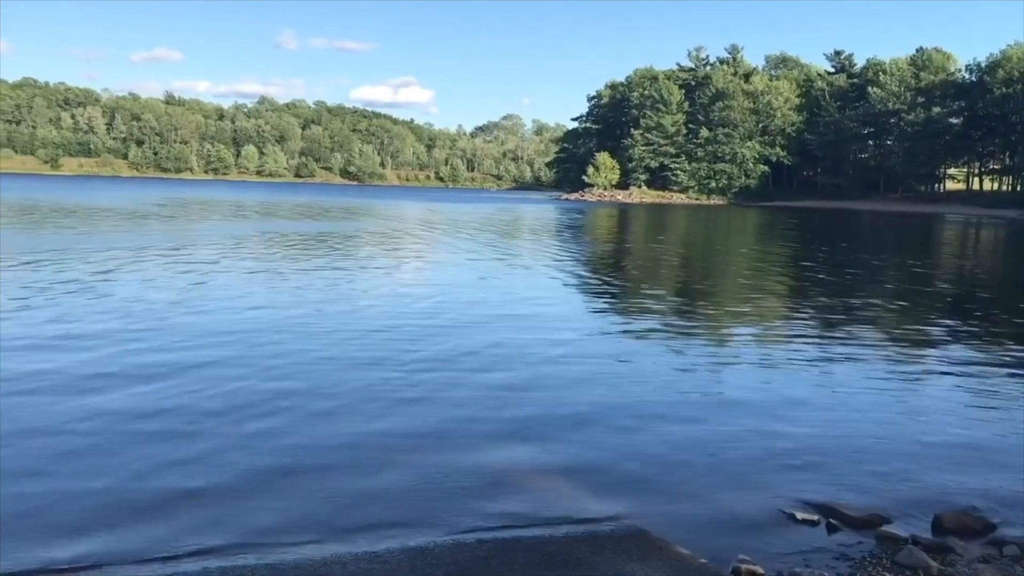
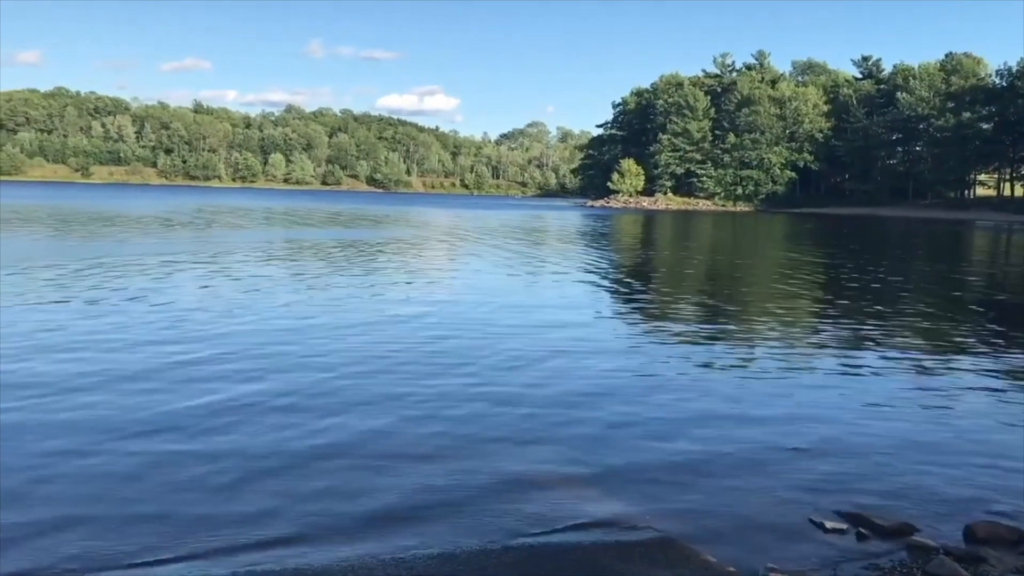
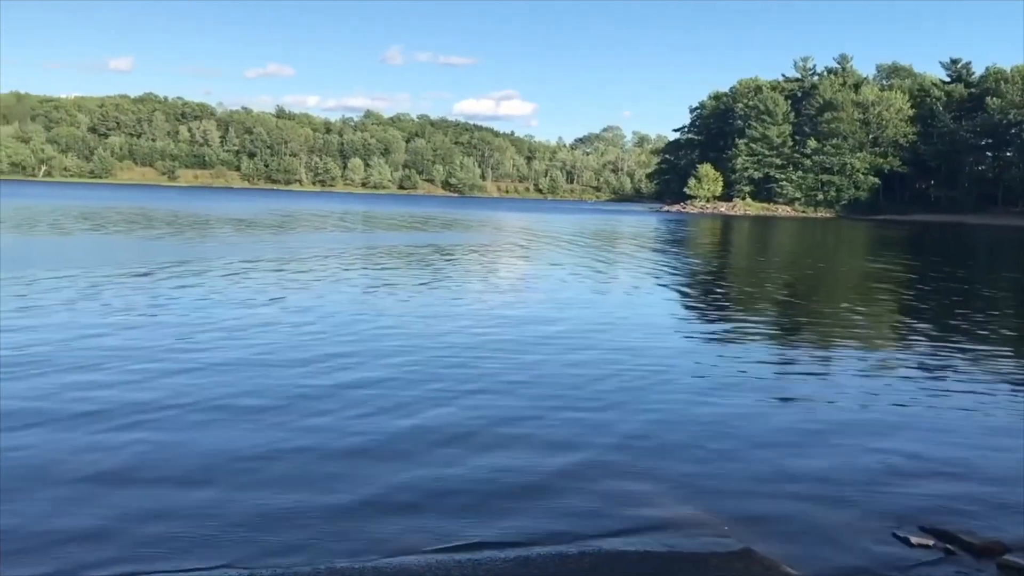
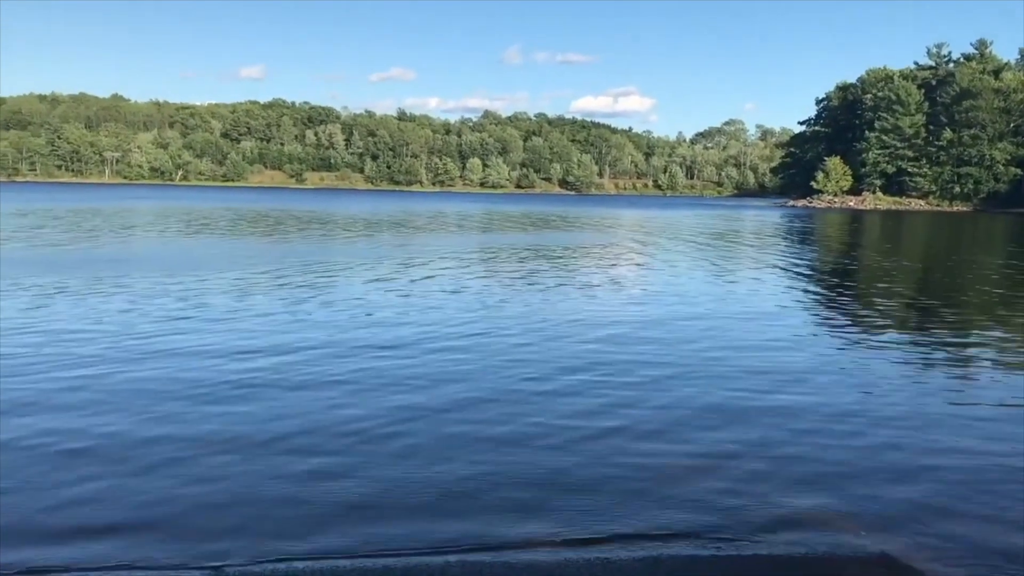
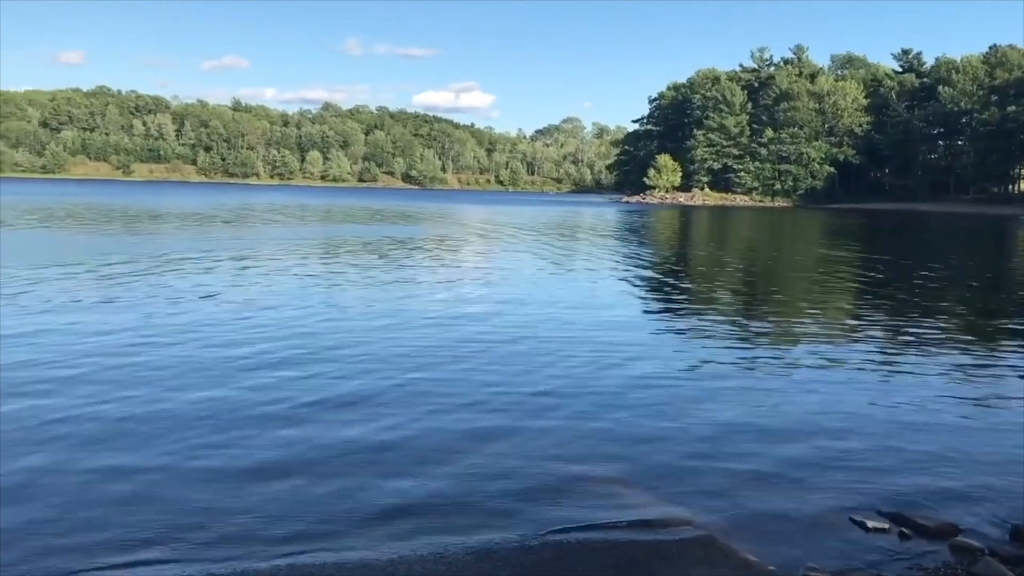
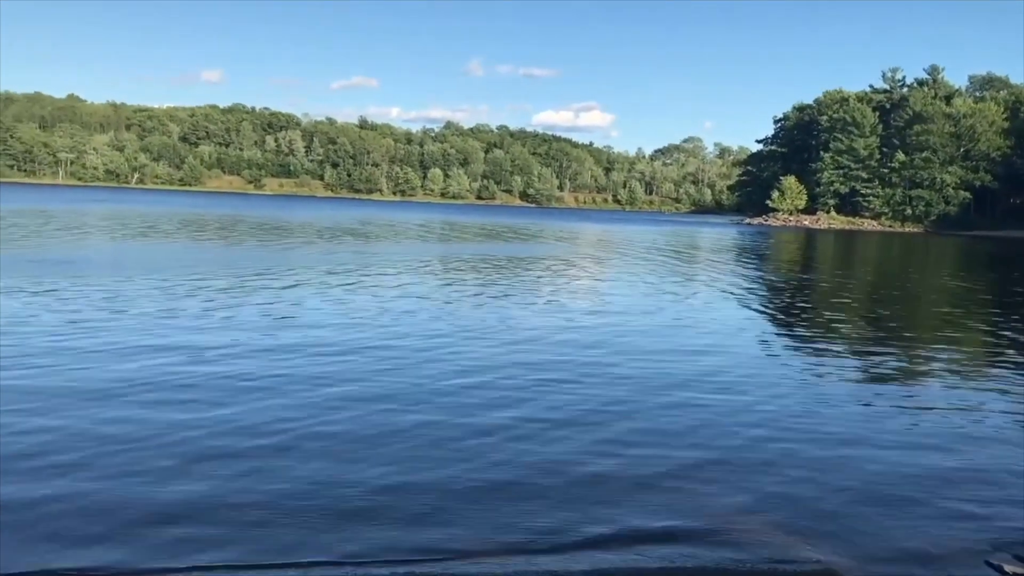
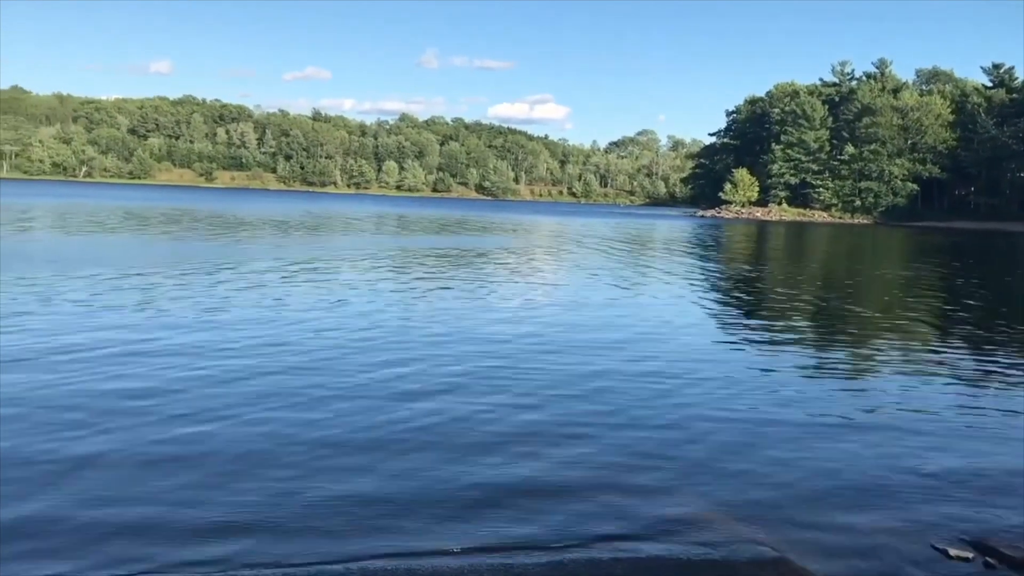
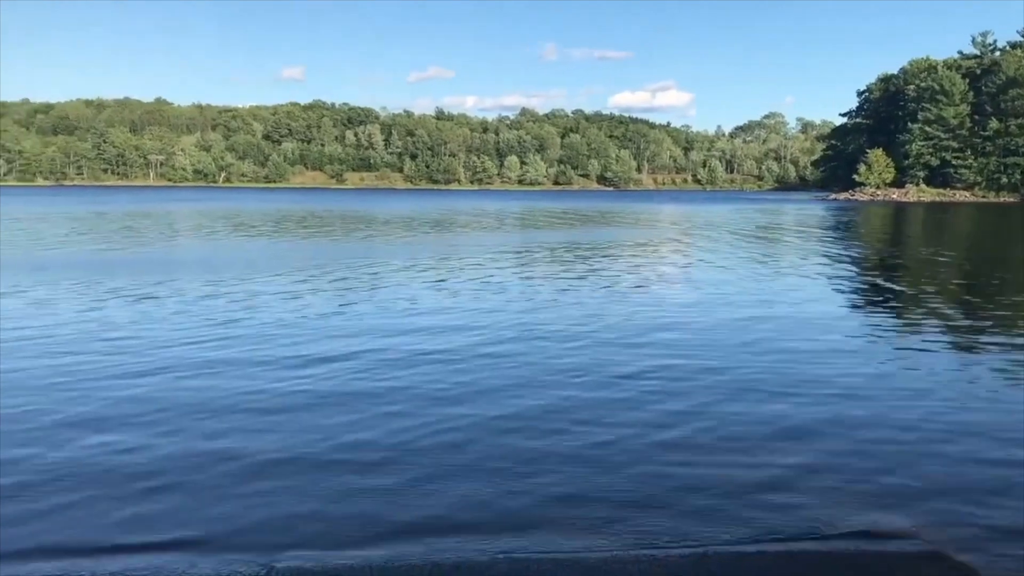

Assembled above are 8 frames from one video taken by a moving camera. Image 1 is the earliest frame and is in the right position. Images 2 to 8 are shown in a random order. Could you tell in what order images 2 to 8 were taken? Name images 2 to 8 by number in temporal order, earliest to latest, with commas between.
2, 5, 3, 7, 6, 4, 8
